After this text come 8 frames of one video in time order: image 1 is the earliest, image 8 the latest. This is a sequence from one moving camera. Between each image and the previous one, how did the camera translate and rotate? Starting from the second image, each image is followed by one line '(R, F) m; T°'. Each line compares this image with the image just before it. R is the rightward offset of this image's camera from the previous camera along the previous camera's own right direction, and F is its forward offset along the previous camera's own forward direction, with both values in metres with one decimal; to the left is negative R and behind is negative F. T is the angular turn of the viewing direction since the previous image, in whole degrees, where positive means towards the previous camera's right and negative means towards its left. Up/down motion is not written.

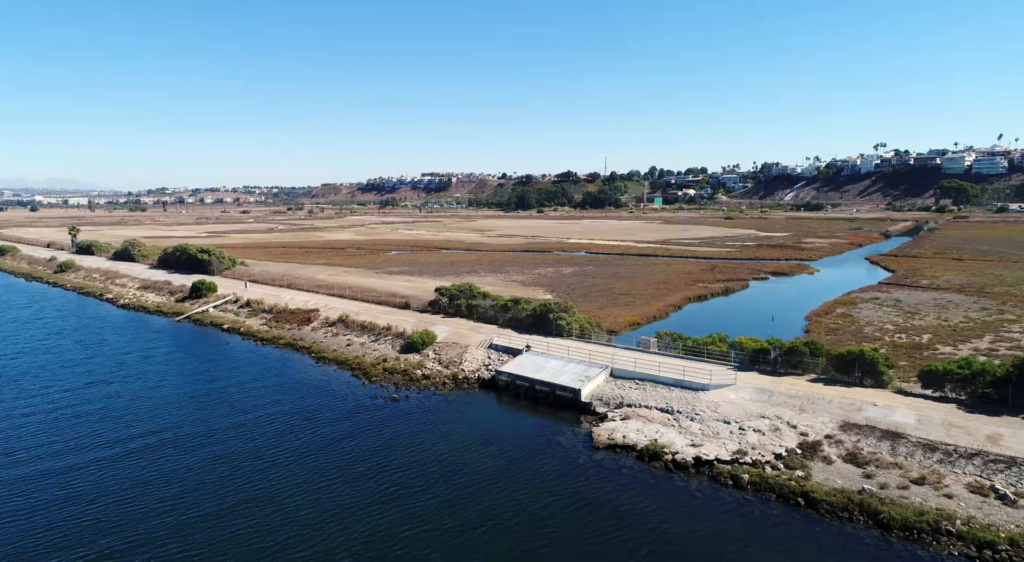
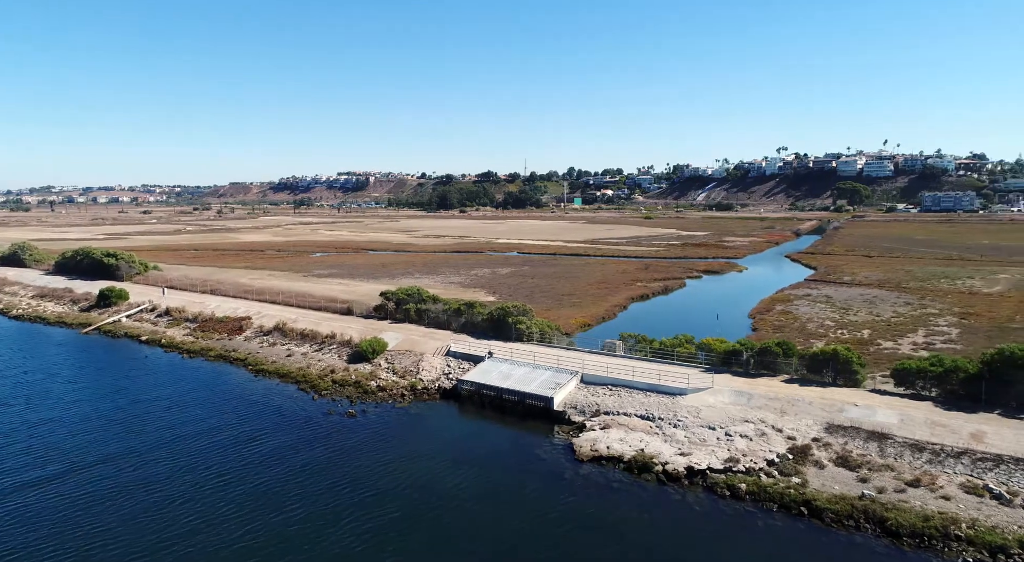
(-1.5, +1.7) m; +6°
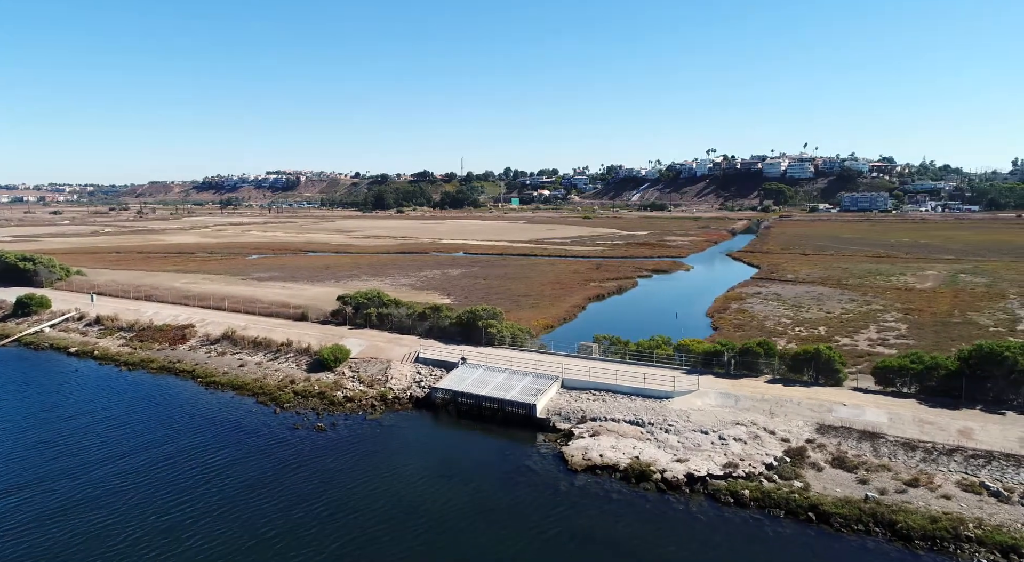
(-1.4, +1.2) m; +5°
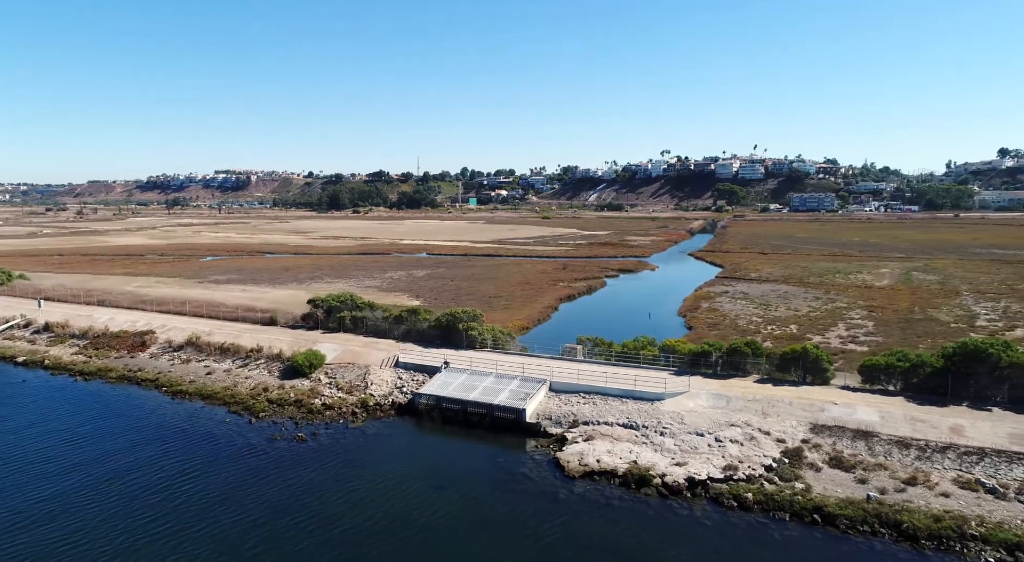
(-1.0, +0.7) m; +4°
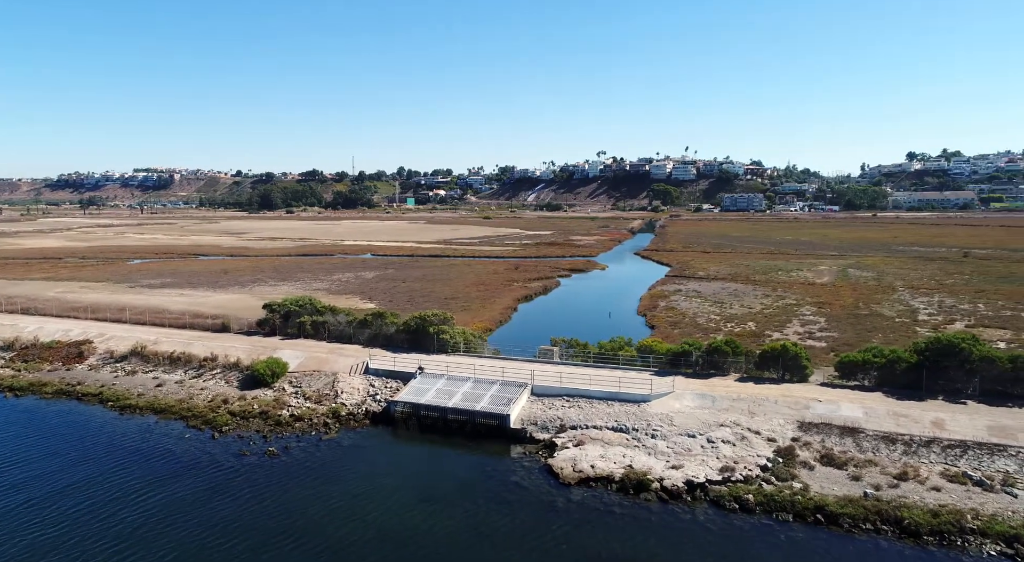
(-1.4, +0.8) m; +5°
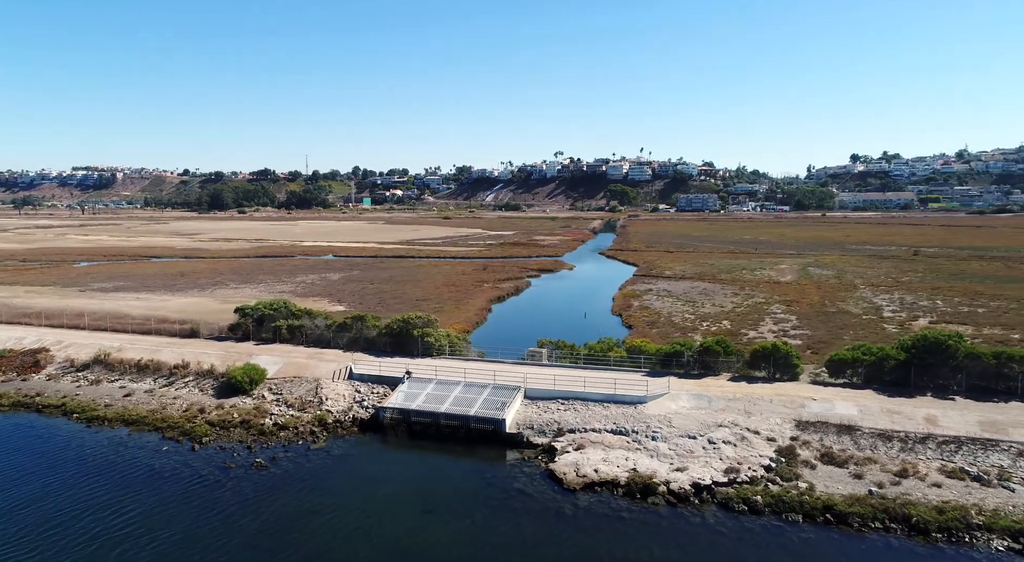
(-1.2, +0.5) m; +3°
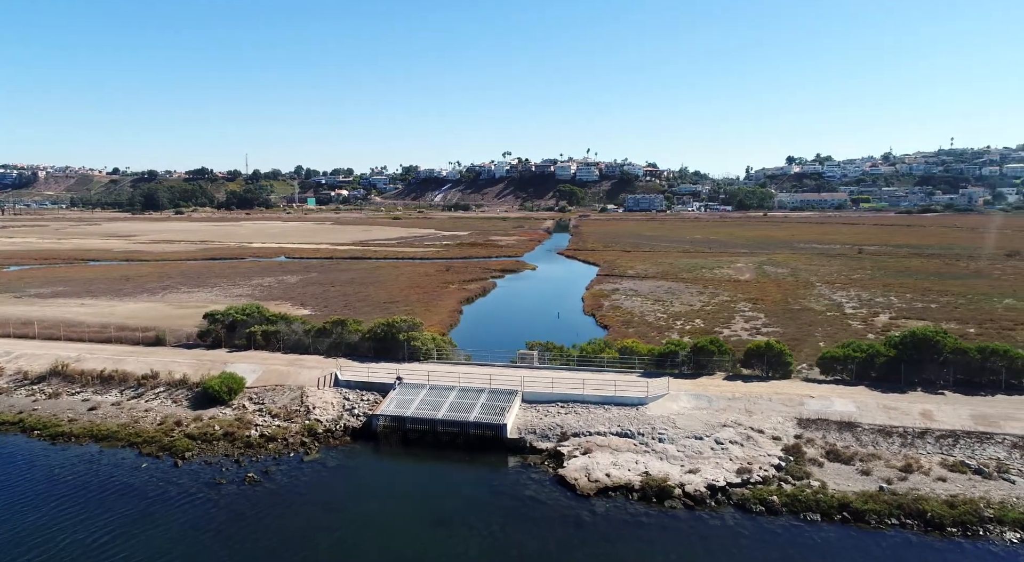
(-1.6, +0.6) m; +4°
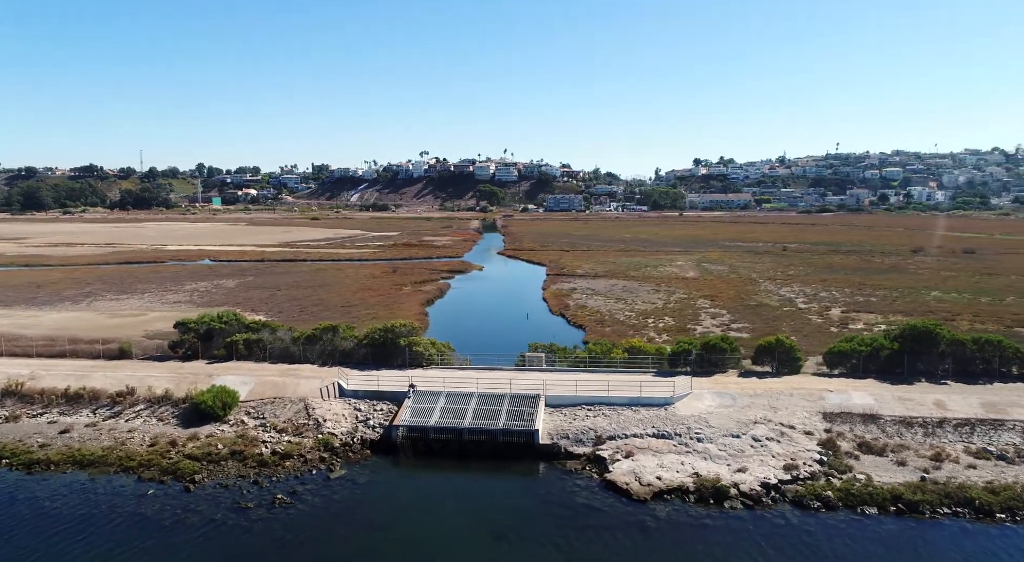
(-3.6, +0.7) m; +6°
